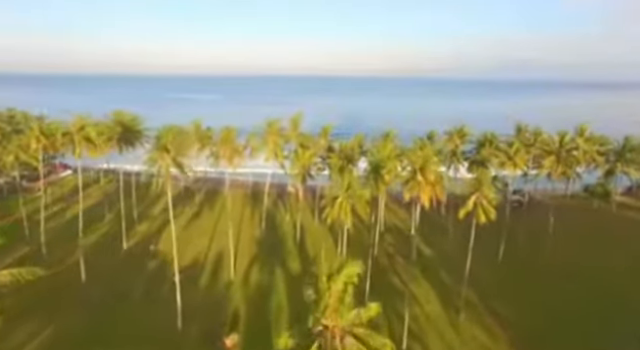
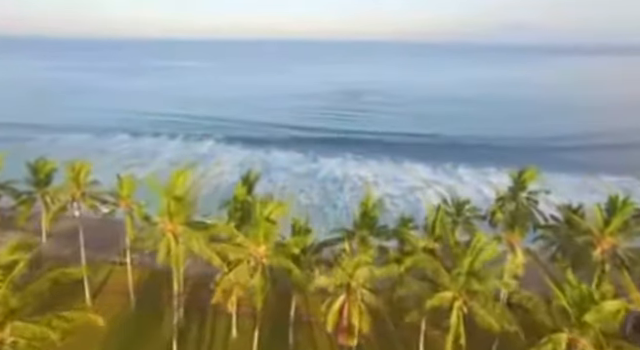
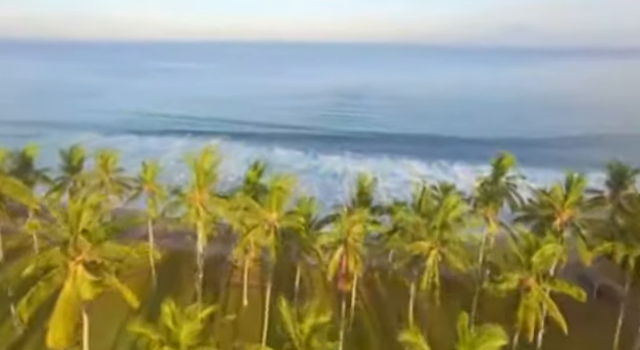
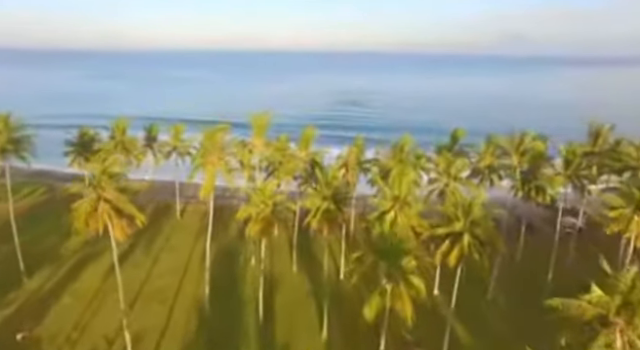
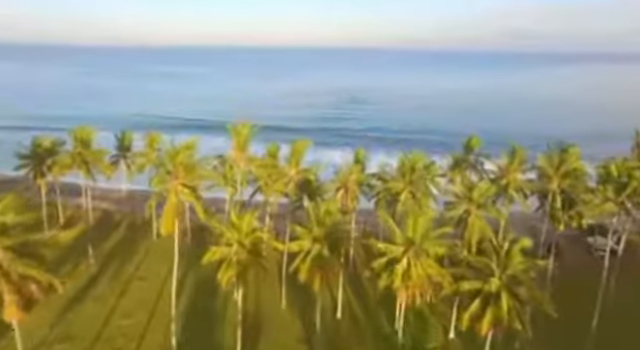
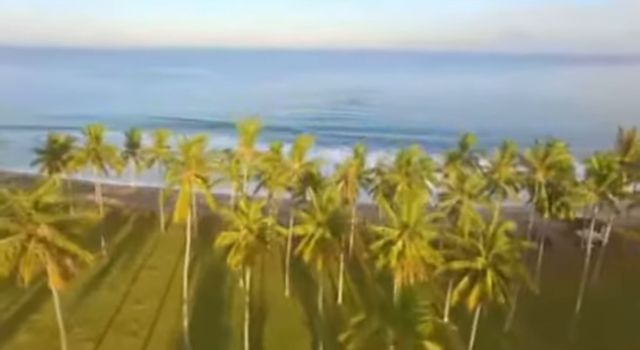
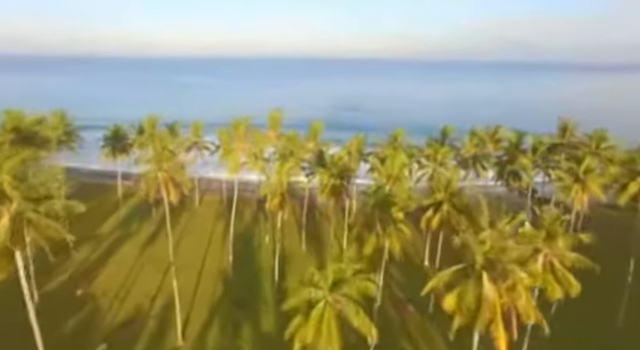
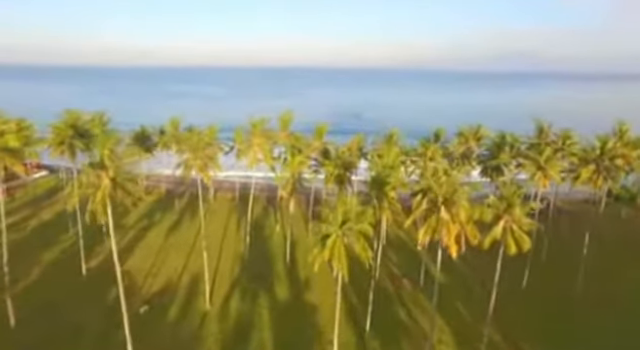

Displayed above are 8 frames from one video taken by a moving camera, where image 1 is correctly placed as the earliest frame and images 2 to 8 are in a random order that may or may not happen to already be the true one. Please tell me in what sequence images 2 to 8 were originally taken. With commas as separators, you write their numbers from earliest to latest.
8, 7, 4, 6, 5, 3, 2
